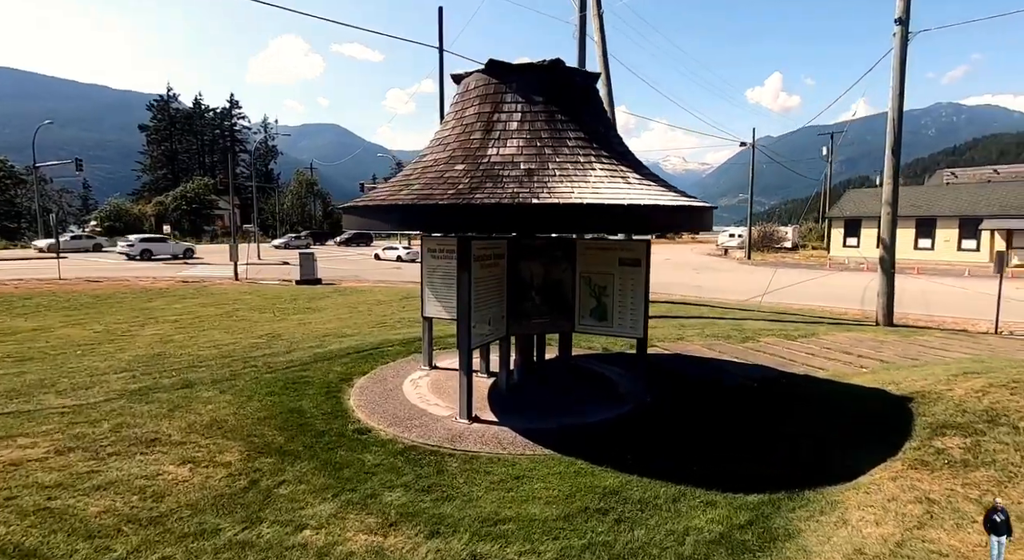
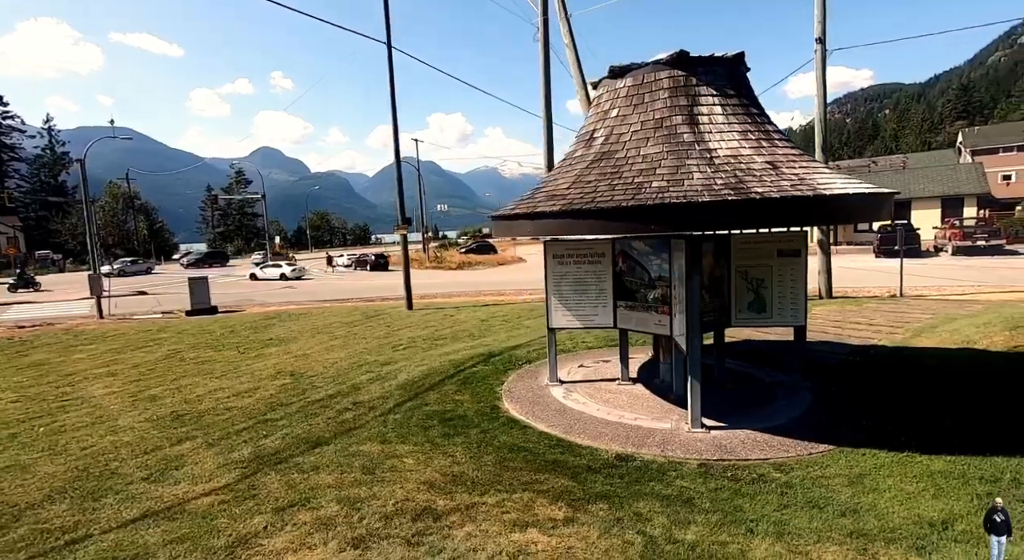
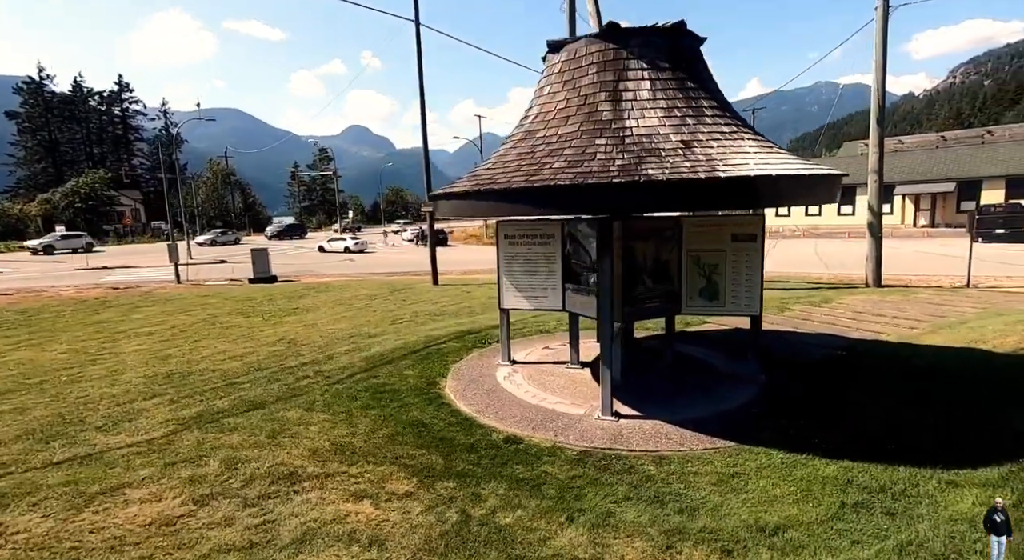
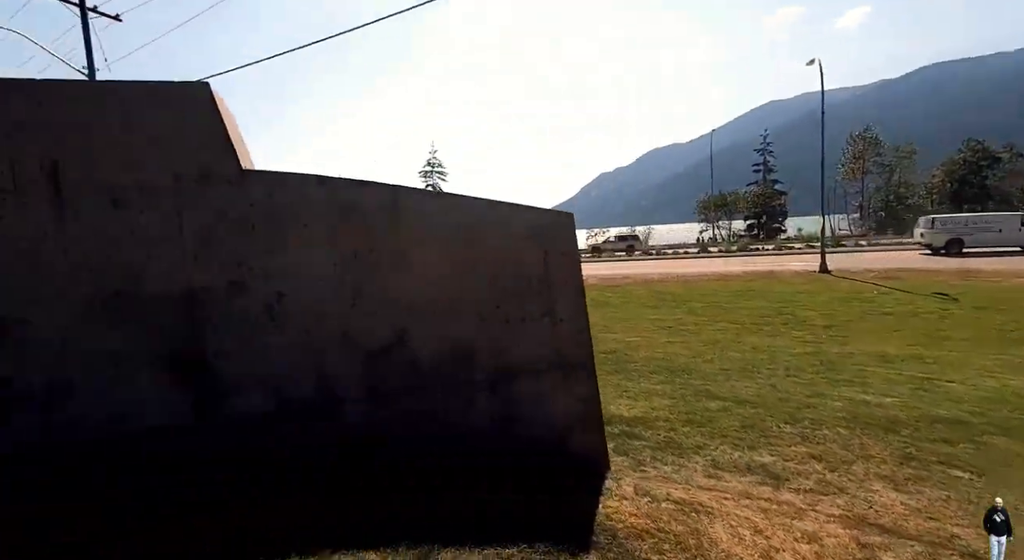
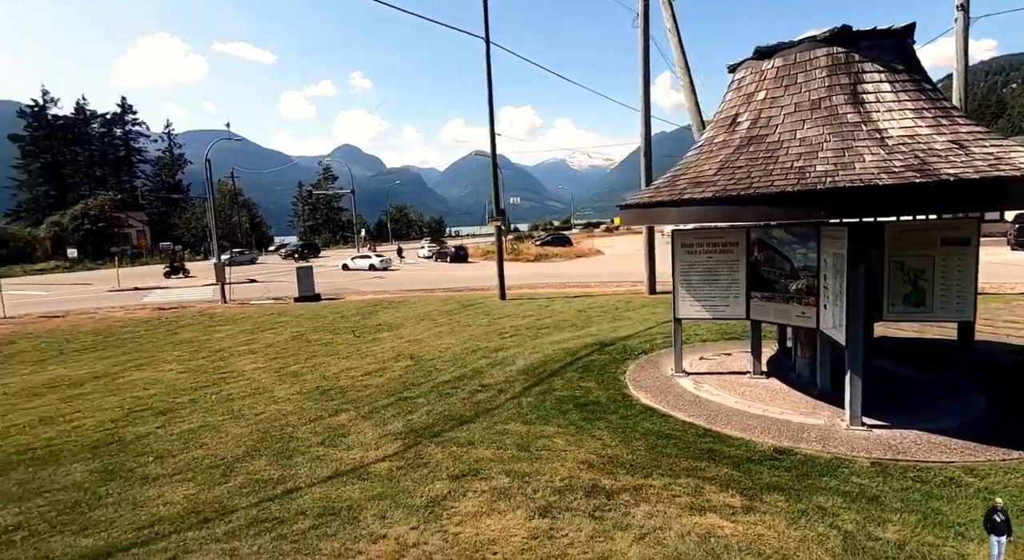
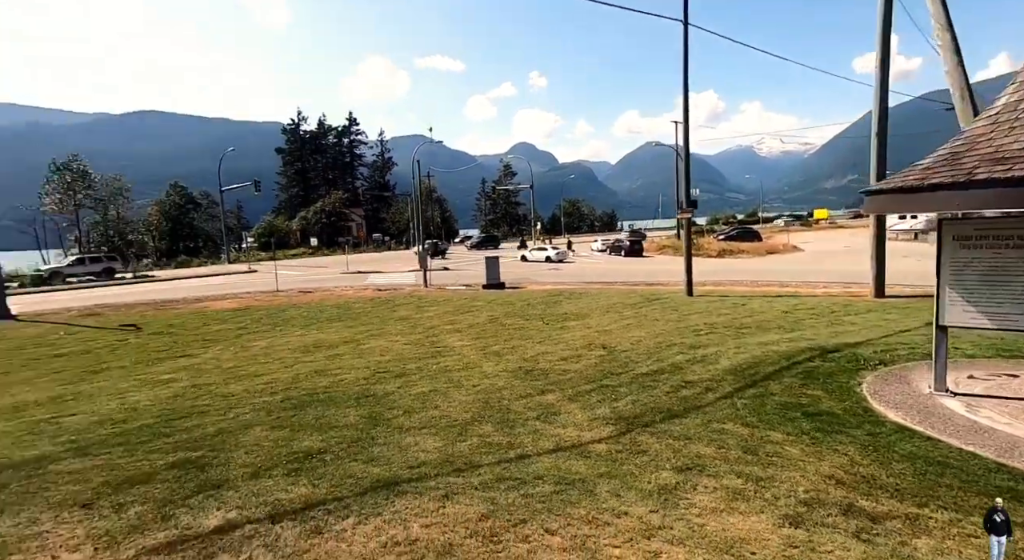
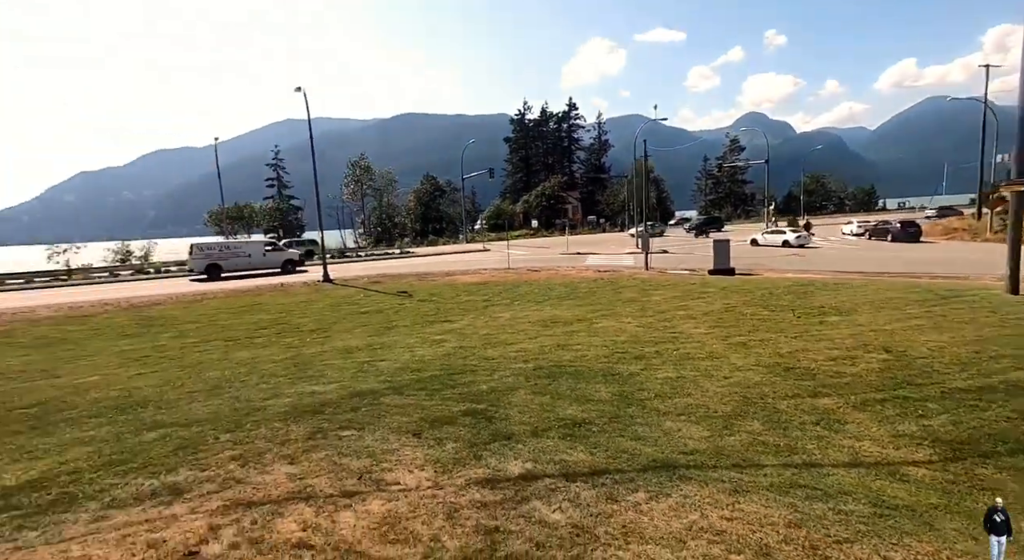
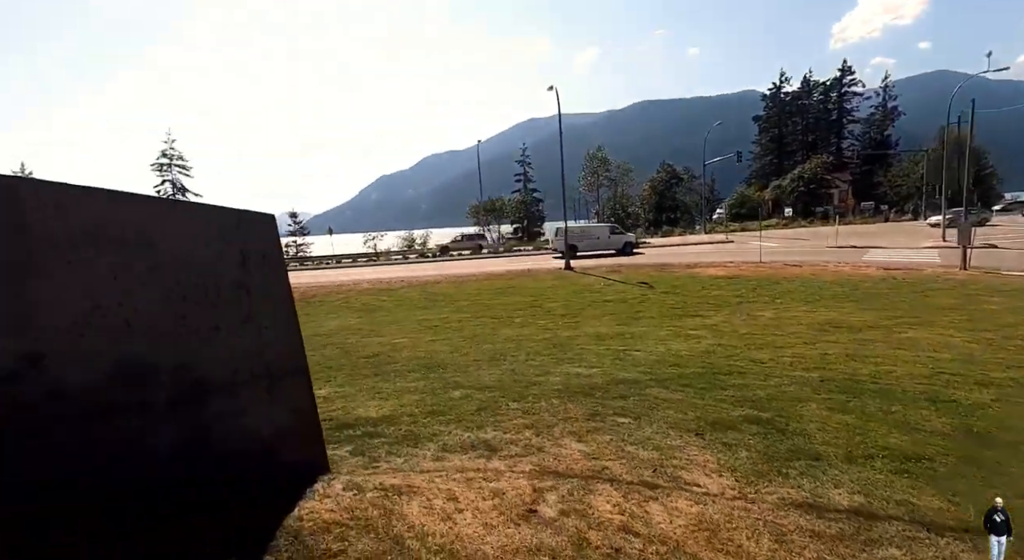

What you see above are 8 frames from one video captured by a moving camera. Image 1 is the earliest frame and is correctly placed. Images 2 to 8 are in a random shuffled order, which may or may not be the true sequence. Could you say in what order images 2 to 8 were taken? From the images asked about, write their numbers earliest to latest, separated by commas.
3, 2, 5, 6, 7, 8, 4
